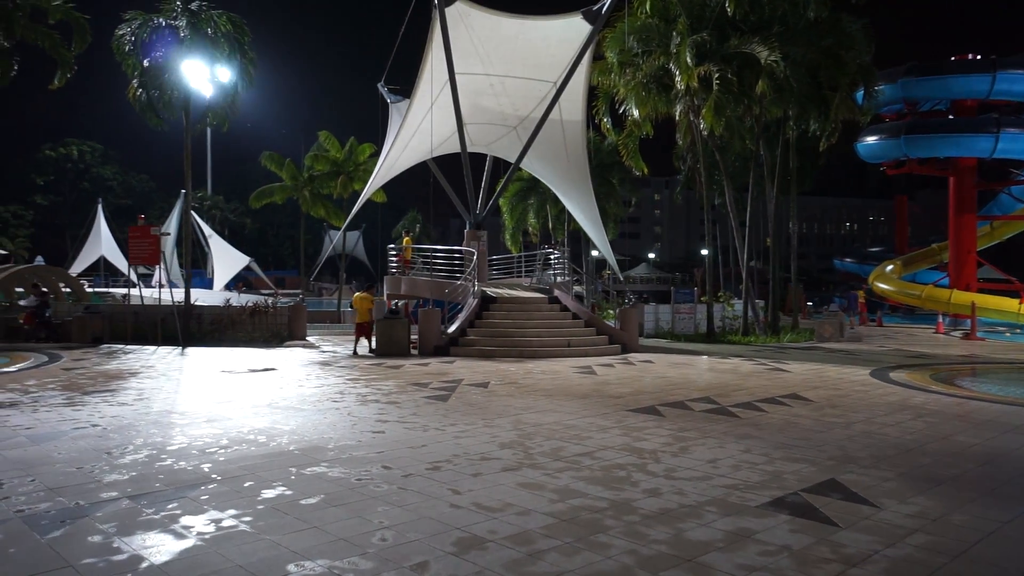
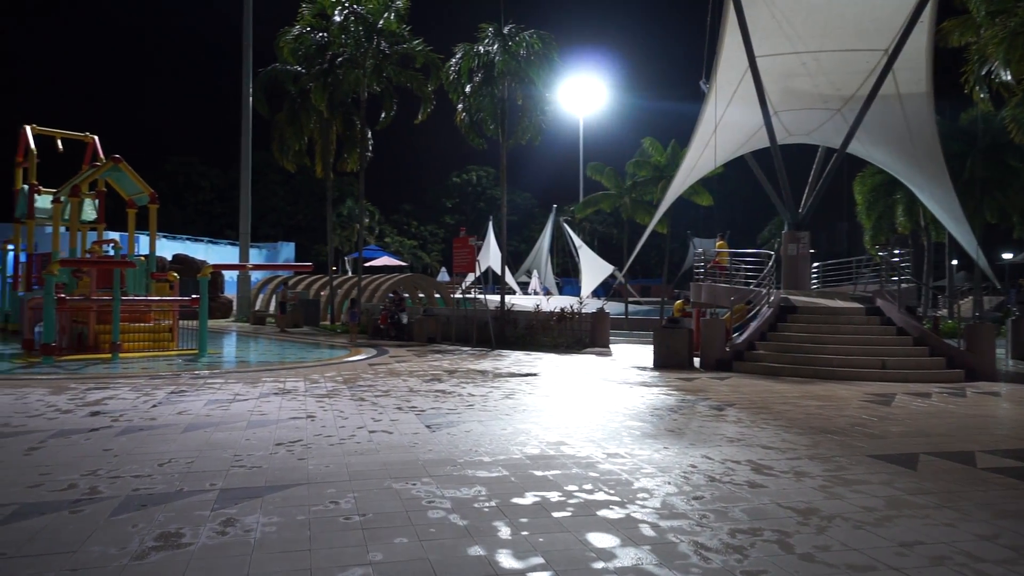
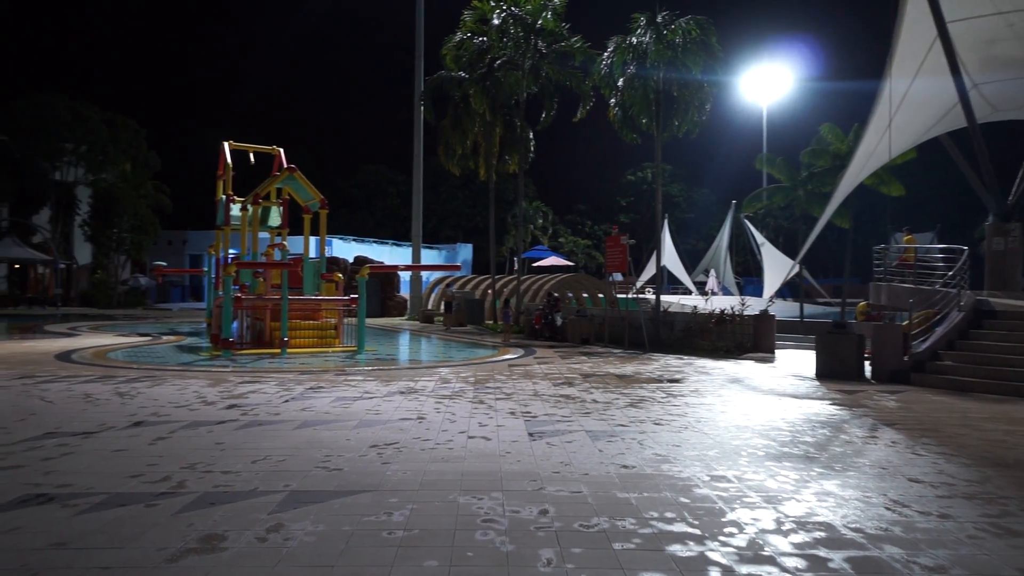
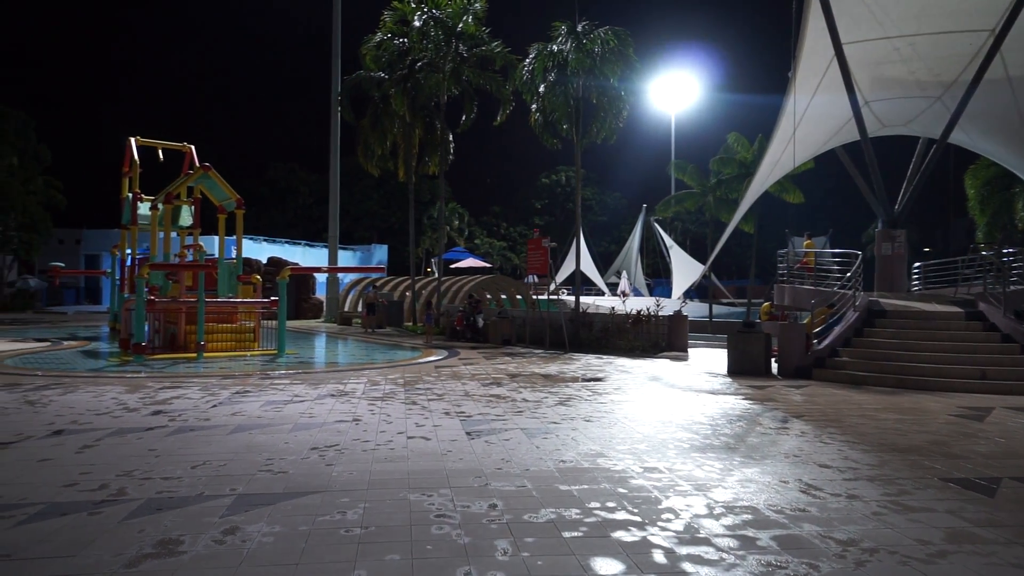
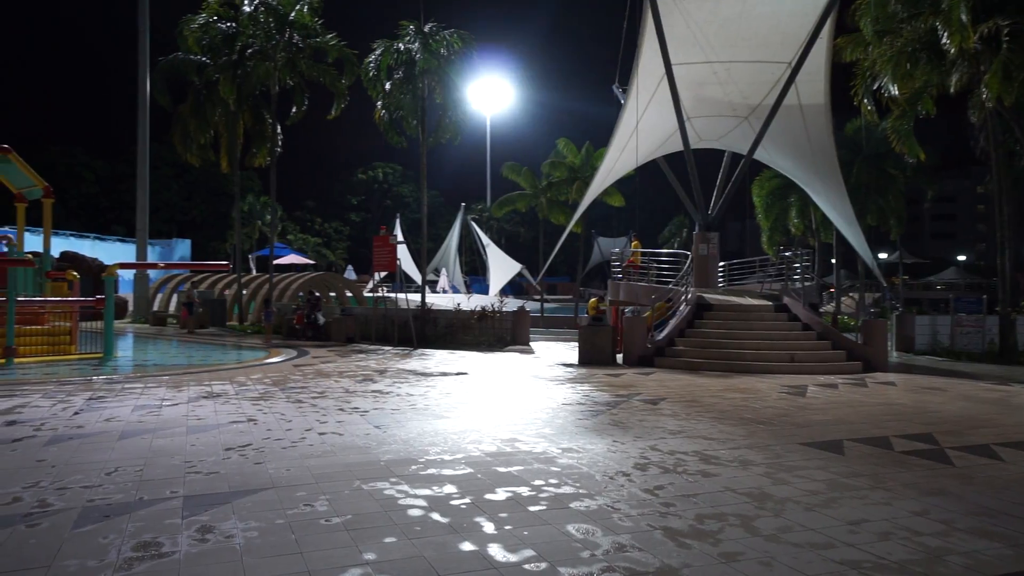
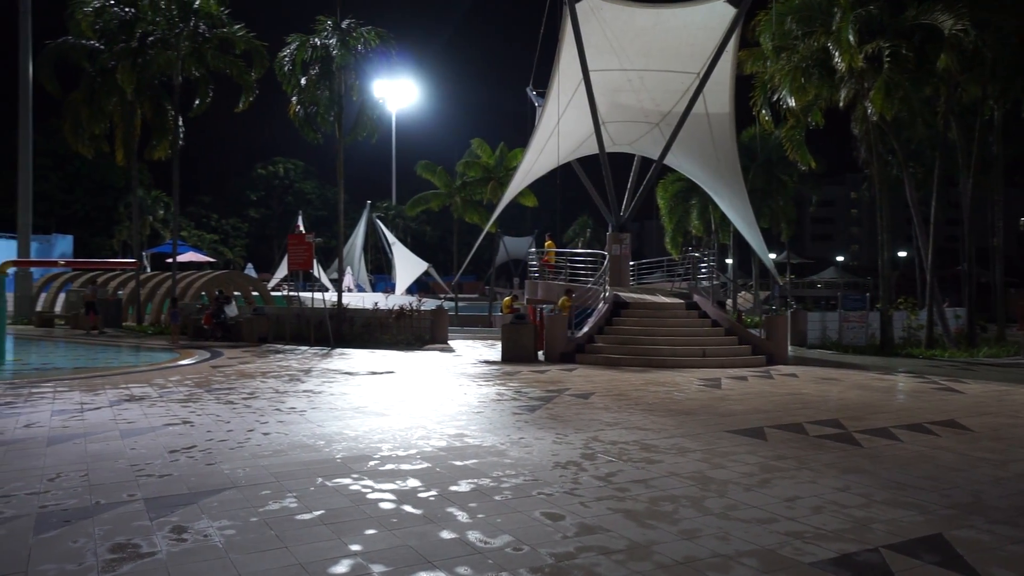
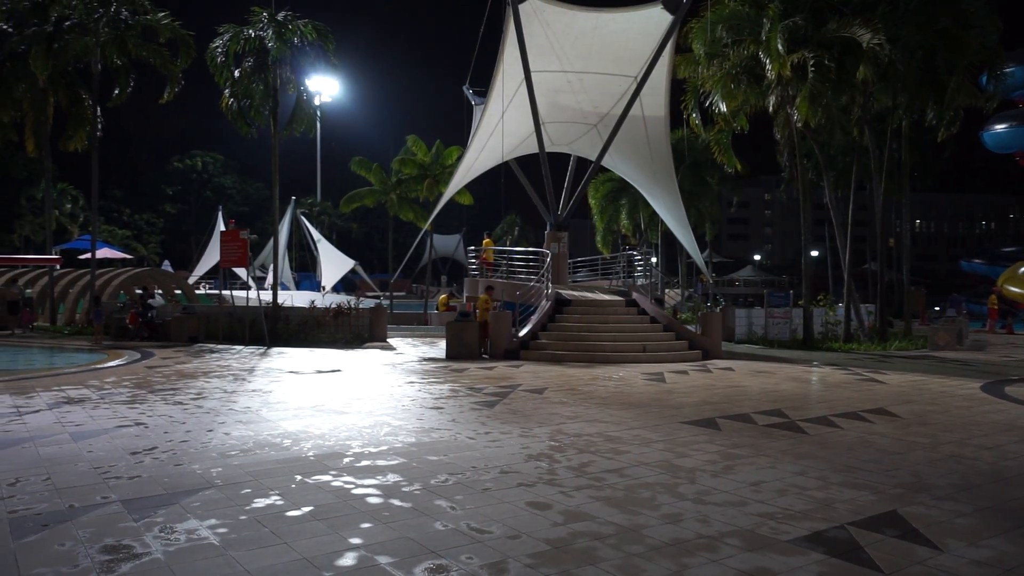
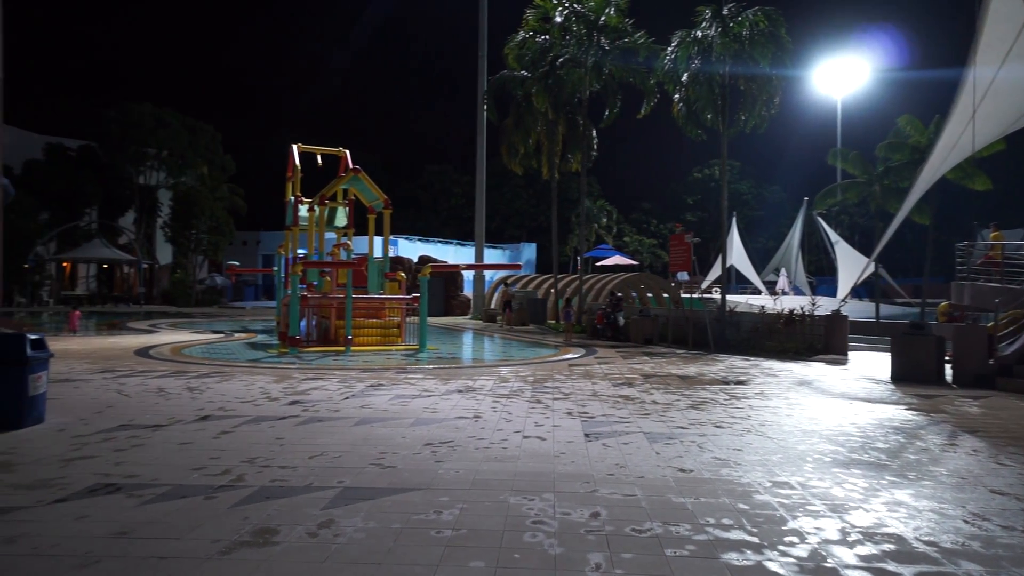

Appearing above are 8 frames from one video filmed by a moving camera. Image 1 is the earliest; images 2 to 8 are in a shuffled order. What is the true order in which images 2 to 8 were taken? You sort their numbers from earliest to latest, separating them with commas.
7, 6, 5, 2, 4, 3, 8
